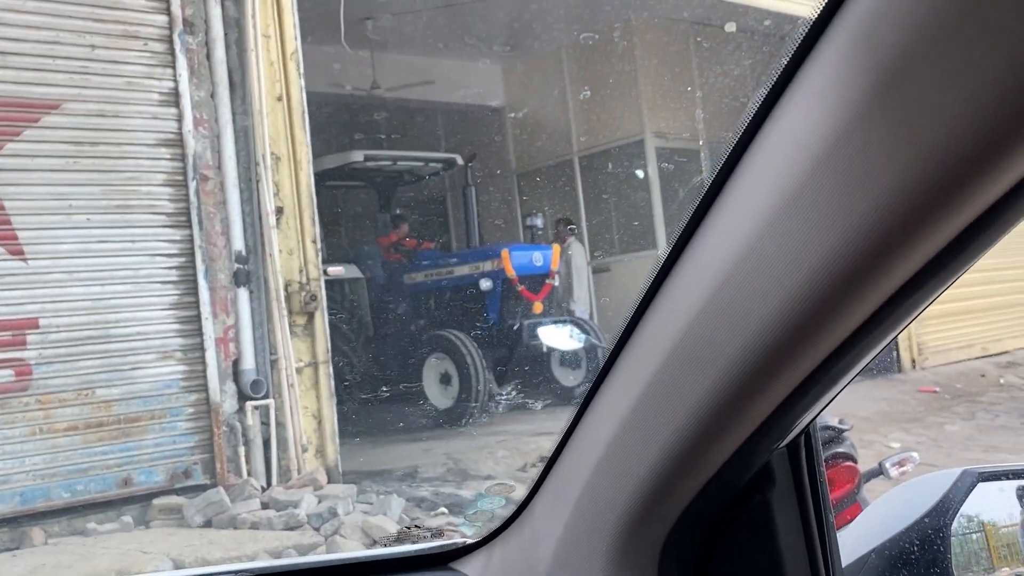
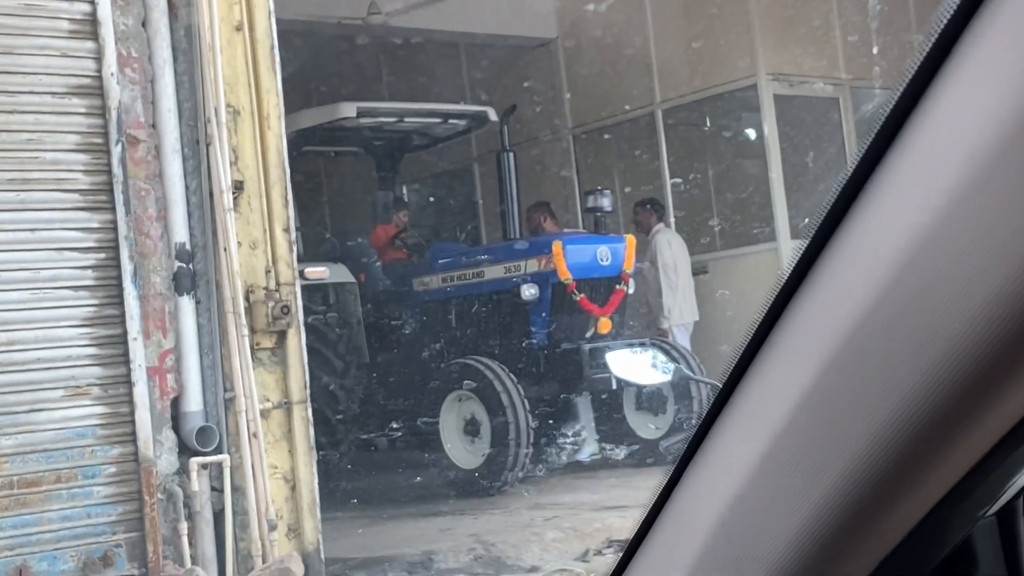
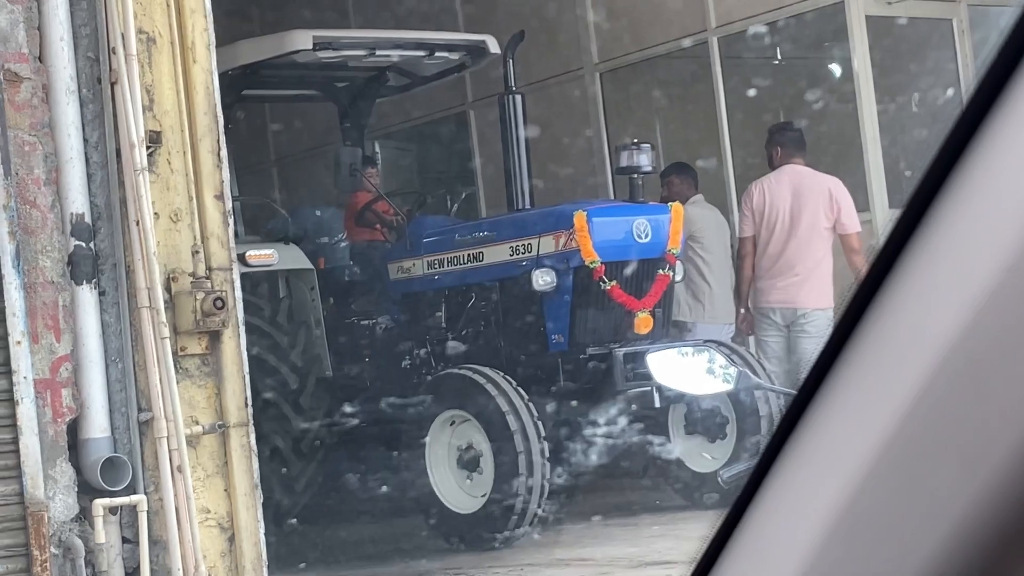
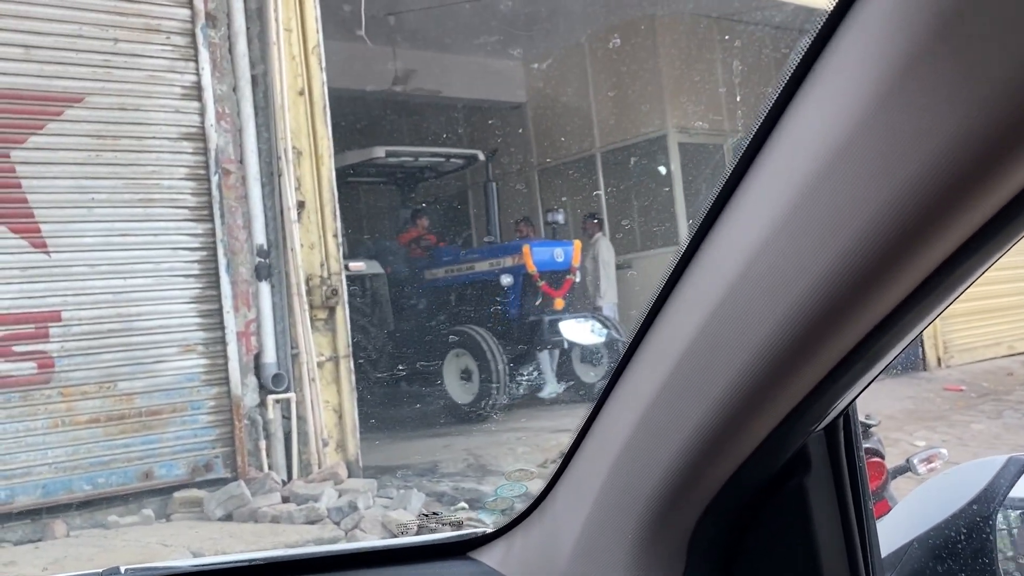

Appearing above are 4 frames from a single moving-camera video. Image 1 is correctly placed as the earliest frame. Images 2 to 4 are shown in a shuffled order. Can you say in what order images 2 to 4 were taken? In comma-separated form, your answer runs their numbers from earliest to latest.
4, 2, 3
